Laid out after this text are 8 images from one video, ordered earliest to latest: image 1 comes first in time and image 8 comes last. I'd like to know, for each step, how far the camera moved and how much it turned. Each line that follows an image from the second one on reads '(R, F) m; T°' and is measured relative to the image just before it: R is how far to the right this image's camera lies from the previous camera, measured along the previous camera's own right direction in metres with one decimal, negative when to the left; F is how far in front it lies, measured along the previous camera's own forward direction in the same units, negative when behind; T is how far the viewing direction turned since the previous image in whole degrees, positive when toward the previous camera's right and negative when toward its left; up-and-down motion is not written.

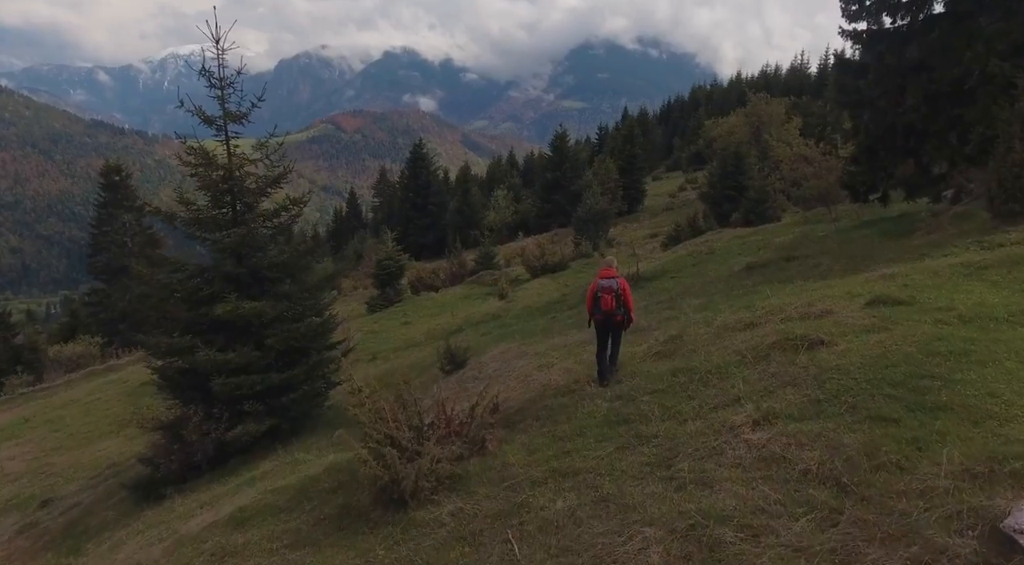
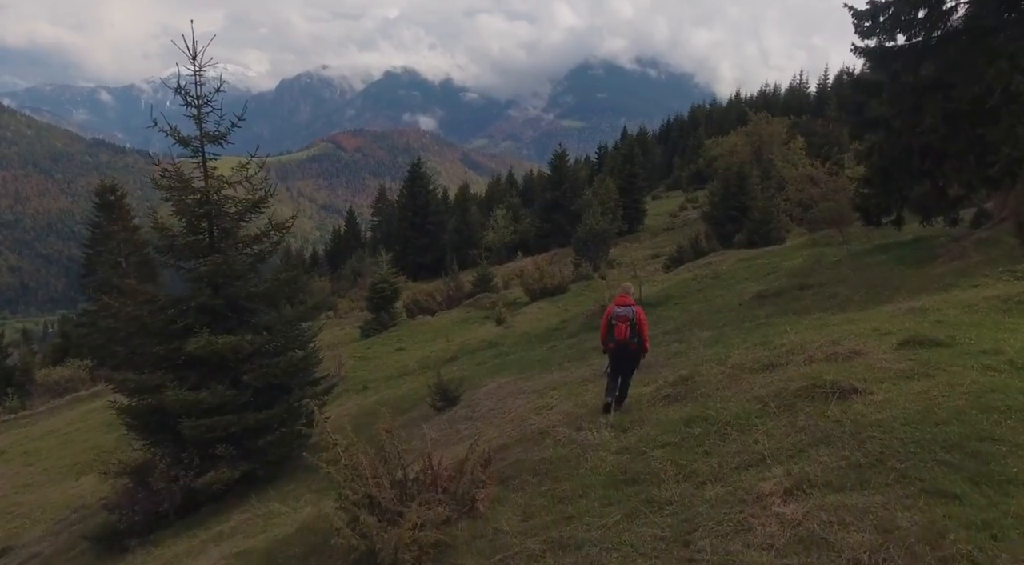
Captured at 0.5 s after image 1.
(0.0, +1.0) m; 0°
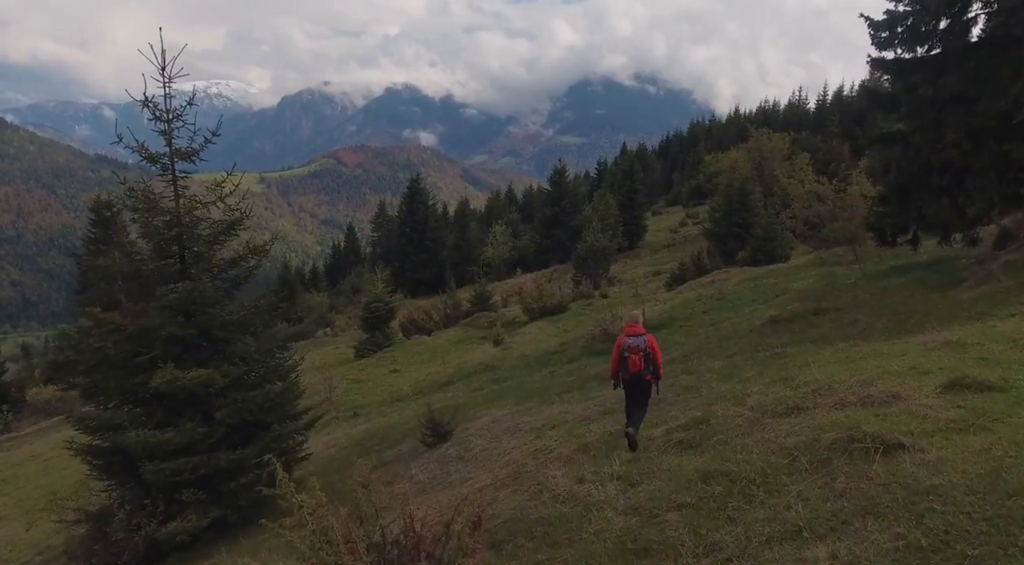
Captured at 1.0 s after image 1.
(+0.1, +1.0) m; 0°
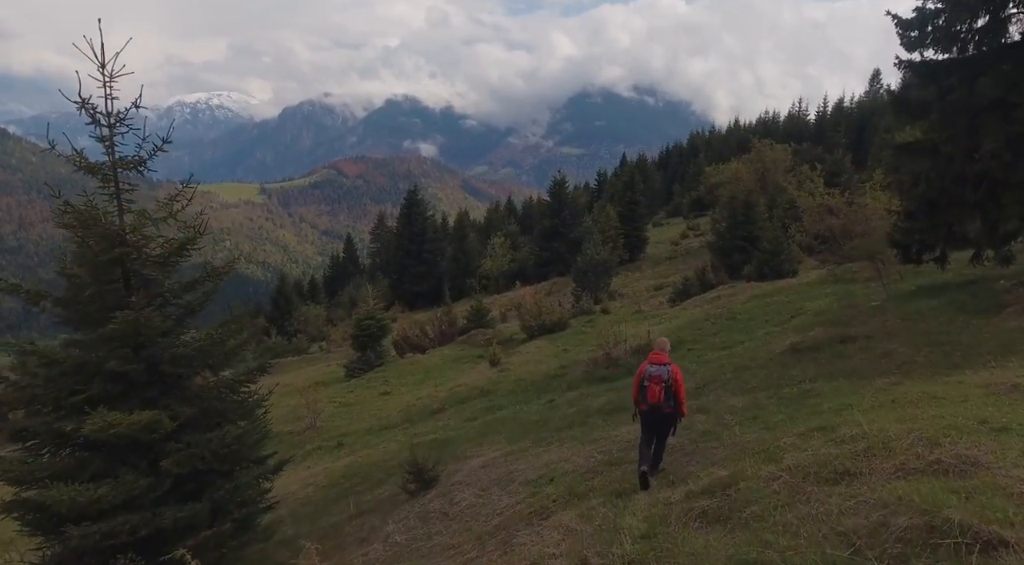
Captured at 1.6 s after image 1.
(+0.1, +1.6) m; 0°
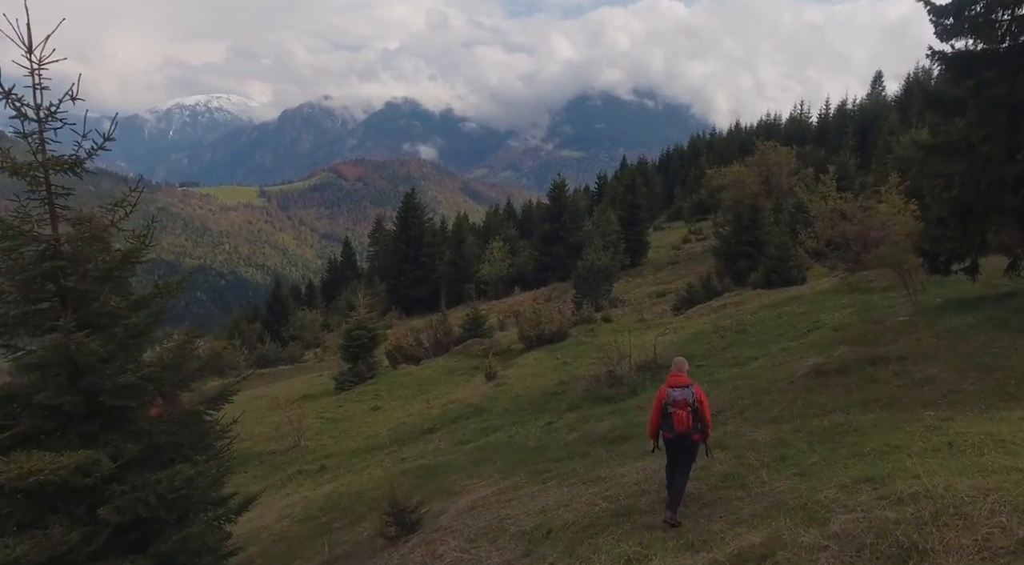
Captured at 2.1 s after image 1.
(+0.1, +1.4) m; 0°
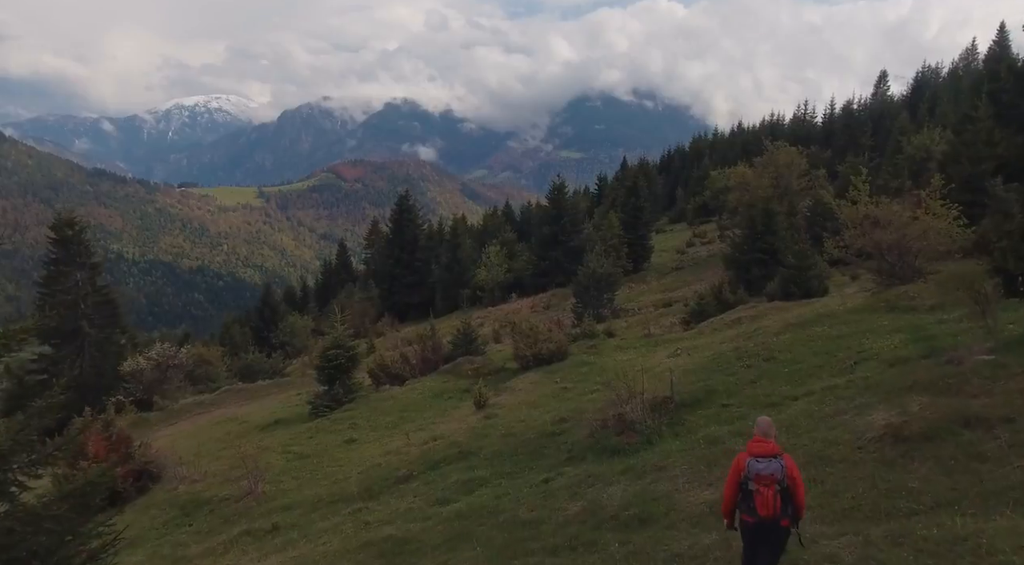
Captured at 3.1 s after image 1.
(+0.2, +3.2) m; 0°
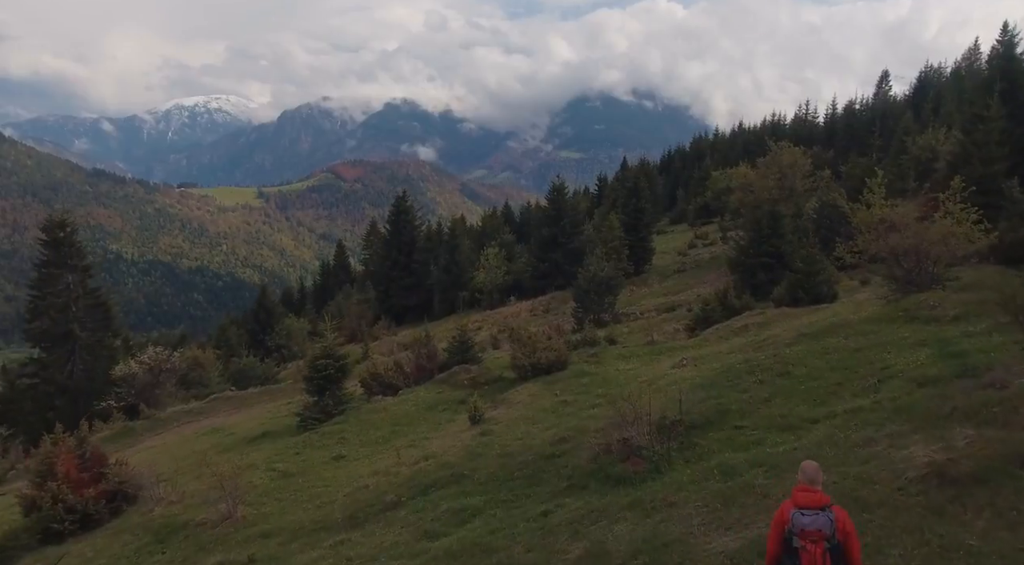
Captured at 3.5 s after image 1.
(+0.1, +1.3) m; 0°
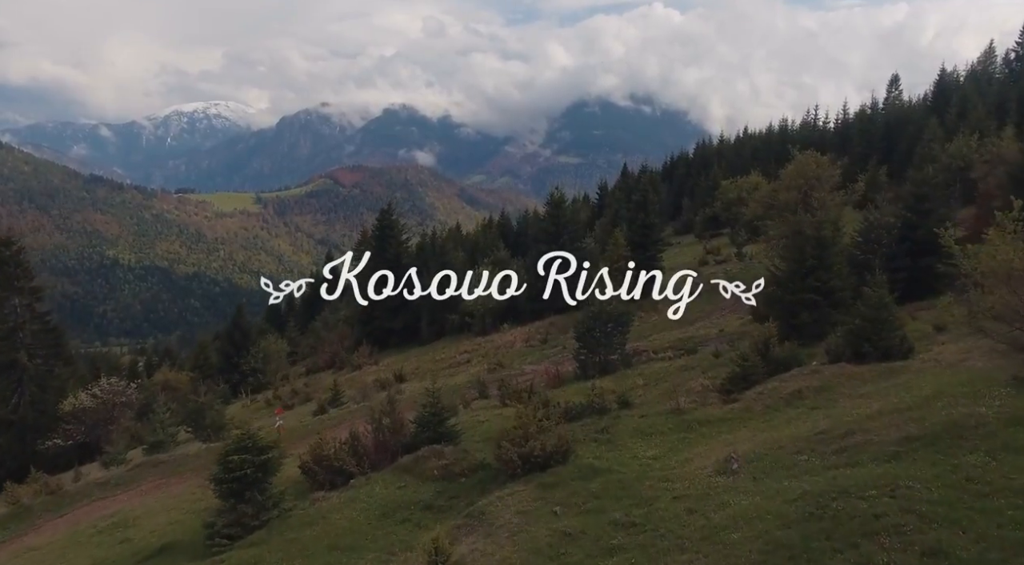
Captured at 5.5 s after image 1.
(+0.3, +7.3) m; 0°
